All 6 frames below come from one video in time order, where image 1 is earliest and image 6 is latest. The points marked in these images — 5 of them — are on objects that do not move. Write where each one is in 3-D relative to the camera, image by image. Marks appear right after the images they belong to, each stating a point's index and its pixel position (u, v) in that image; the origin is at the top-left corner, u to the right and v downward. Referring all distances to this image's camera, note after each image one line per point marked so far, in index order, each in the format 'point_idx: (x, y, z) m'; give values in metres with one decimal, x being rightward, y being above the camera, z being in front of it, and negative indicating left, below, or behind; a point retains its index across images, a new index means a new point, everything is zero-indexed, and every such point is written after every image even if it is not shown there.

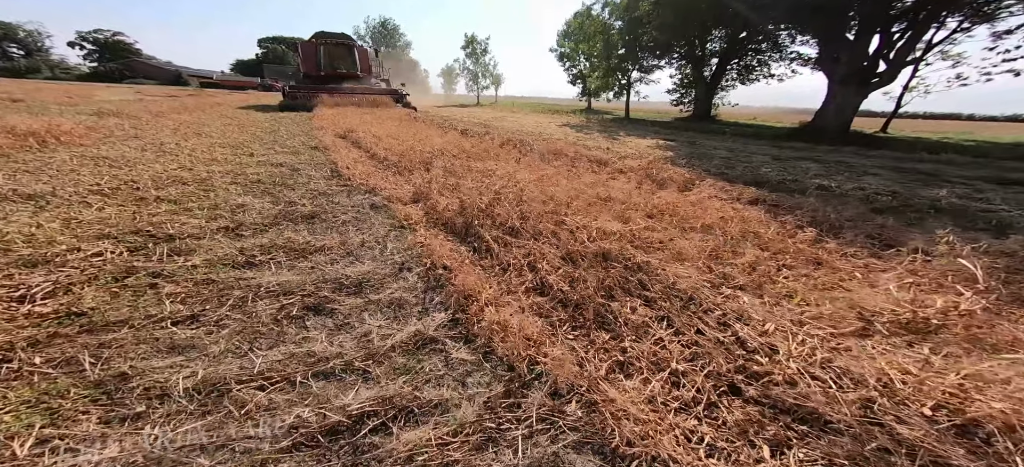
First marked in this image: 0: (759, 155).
0: (+5.9, +1.9, +7.9) m
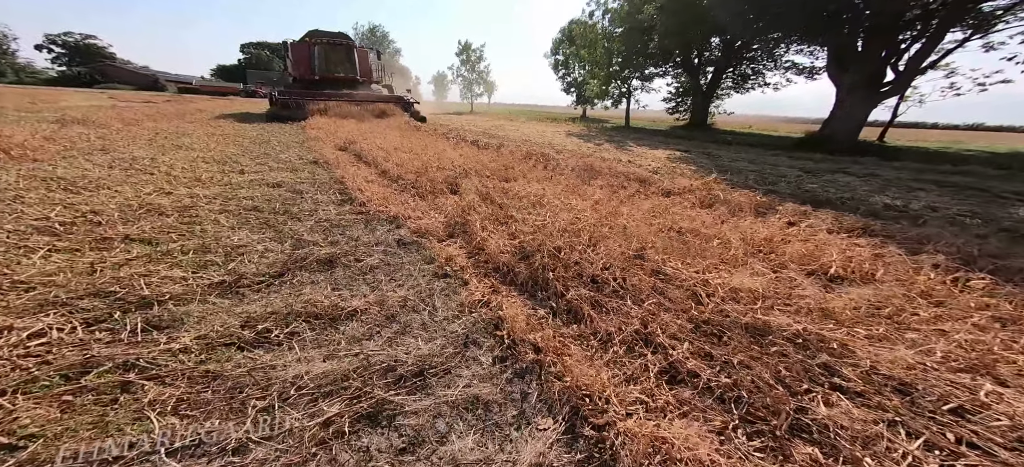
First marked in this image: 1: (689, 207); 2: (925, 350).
0: (+6.2, +1.6, +7.6) m
1: (+1.8, +0.3, +3.3) m
2: (+2.0, -0.6, +1.6) m
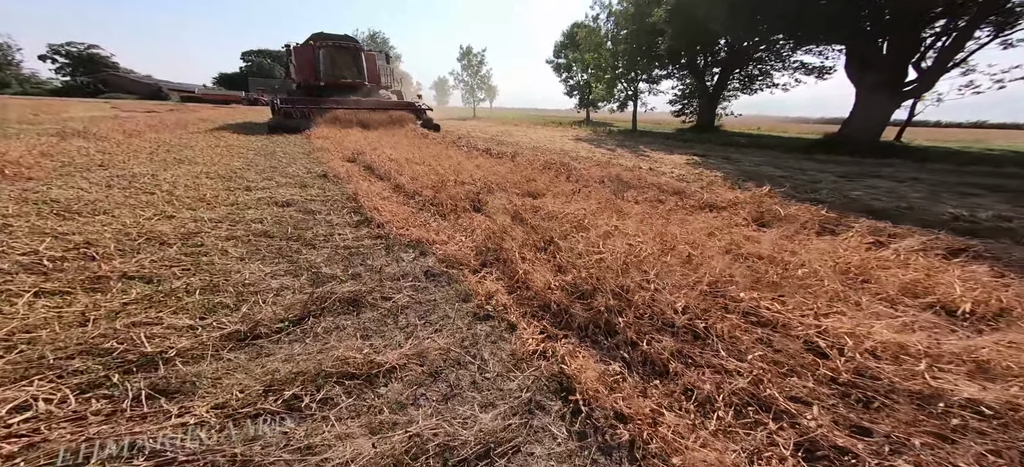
0: (+6.6, +1.4, +7.2) m
1: (+2.1, +0.1, +3.0) m
2: (+2.3, -0.8, +1.2) m
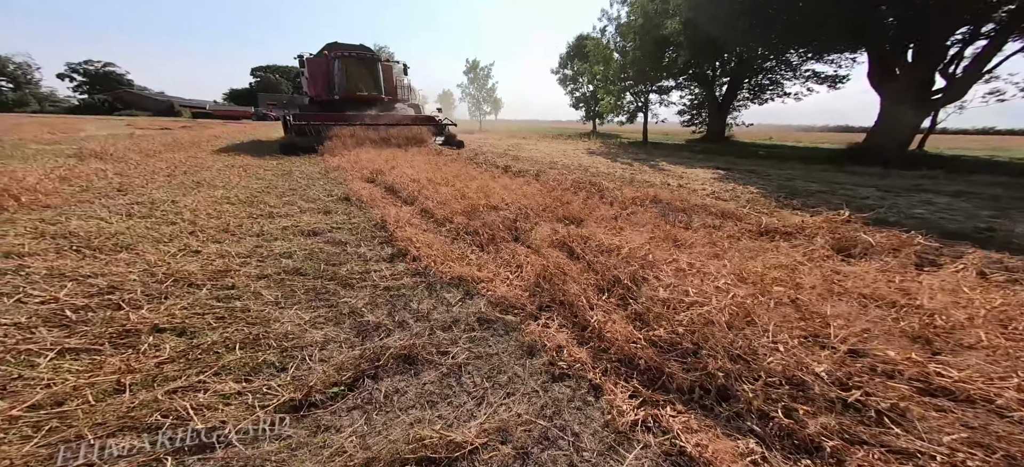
0: (+7.1, +1.0, +6.9) m
1: (+2.6, -0.2, +2.7) m
2: (+2.7, -1.0, +0.9) m
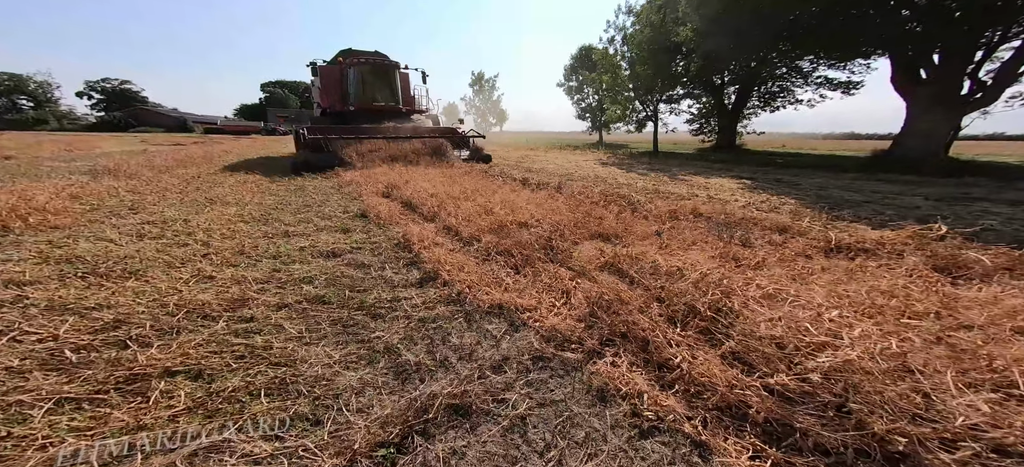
0: (+7.5, +0.8, +6.6) m
1: (+3.0, -0.4, +2.4) m
2: (+3.1, -1.1, +0.5) m
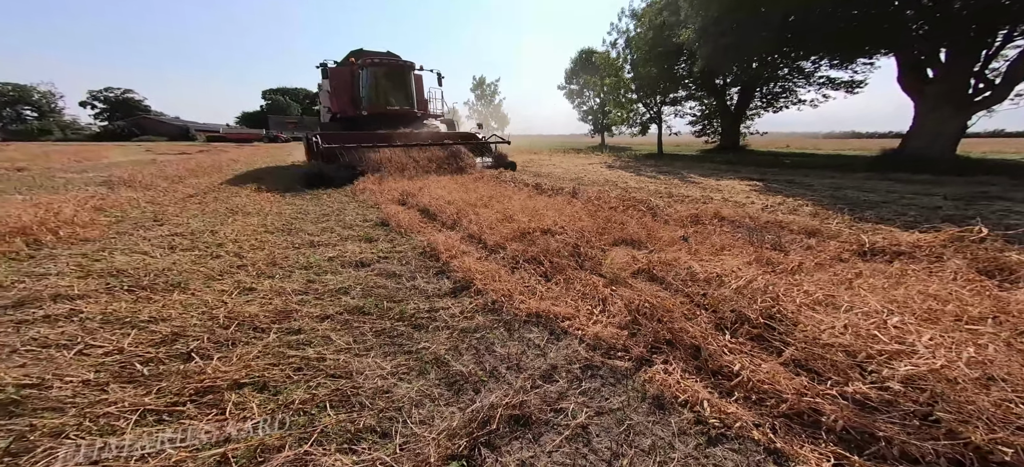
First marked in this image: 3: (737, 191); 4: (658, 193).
0: (+7.8, +0.8, +6.6) m
1: (+3.3, -0.4, +2.4) m
2: (+3.4, -1.1, +0.5) m
3: (+5.0, +0.9, +7.3) m
4: (+3.1, +0.9, +6.9) m
